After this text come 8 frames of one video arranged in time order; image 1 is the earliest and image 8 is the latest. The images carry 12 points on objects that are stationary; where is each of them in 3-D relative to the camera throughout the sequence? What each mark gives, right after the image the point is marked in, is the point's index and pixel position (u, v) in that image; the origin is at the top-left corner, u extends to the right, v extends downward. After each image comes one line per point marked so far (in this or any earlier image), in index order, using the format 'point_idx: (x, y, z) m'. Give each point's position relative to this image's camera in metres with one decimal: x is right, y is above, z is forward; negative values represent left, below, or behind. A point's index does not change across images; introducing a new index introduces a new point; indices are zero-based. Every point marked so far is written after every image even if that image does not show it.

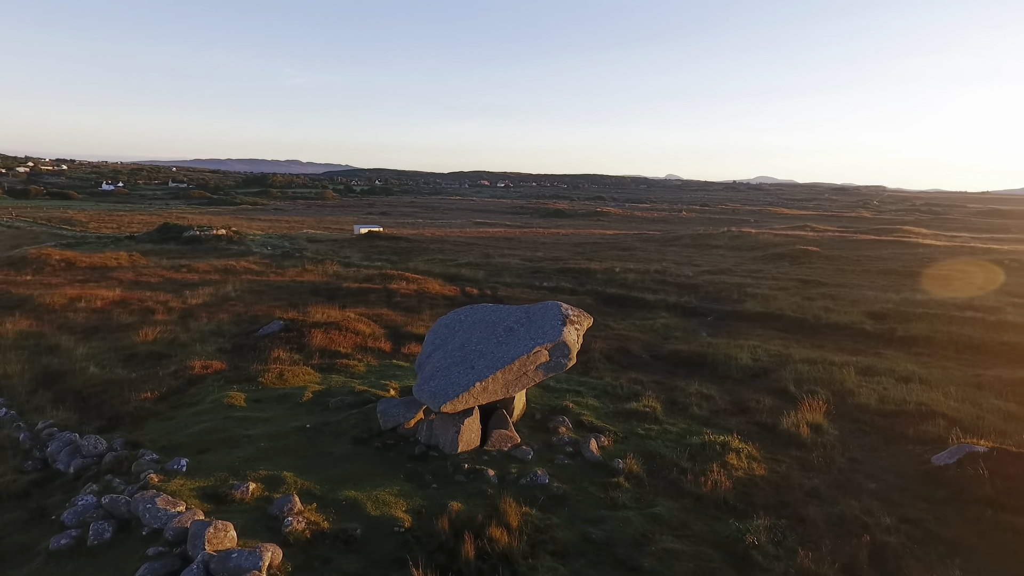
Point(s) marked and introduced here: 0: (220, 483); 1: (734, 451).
0: (-4.1, -2.8, +9.0) m
1: (+4.0, -2.9, +11.3) m
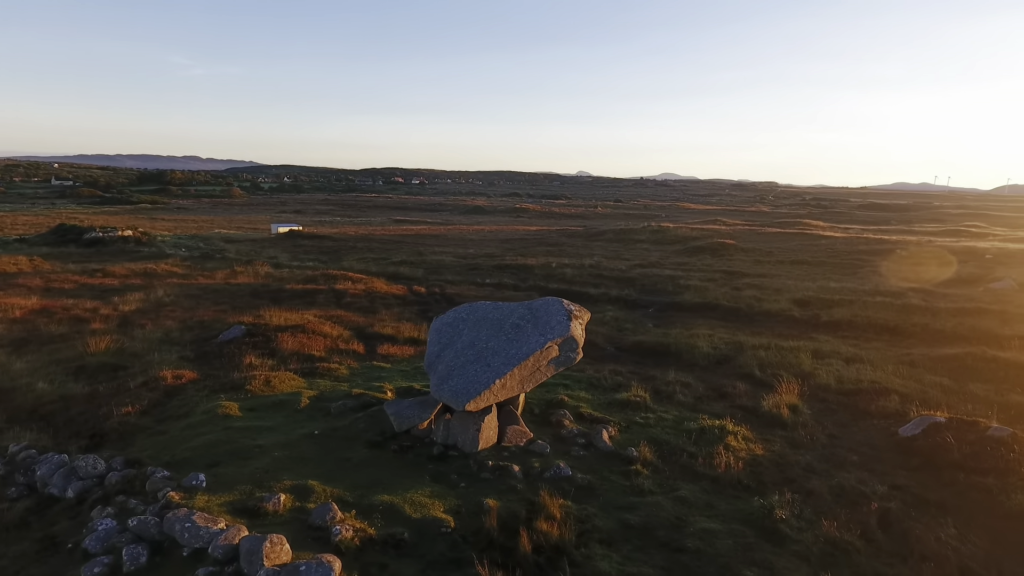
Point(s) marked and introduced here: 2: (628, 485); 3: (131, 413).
0: (-3.6, -2.9, +8.6) m
1: (+4.2, -2.8, +12.0) m
2: (+1.8, -3.1, +9.9) m
3: (-6.9, -2.3, +11.3) m
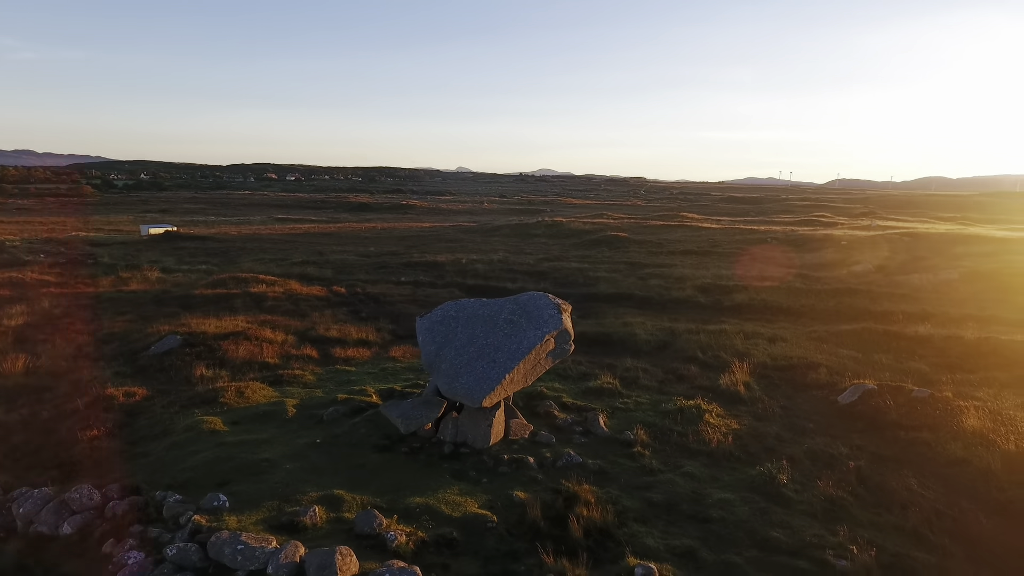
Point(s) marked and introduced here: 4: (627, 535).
0: (-3.0, -2.9, +8.2) m
1: (+4.0, -2.5, +13.0) m
2: (+2.1, -3.0, +10.5) m
3: (-6.7, -2.4, +10.2) m
4: (+1.5, -3.3, +8.4) m
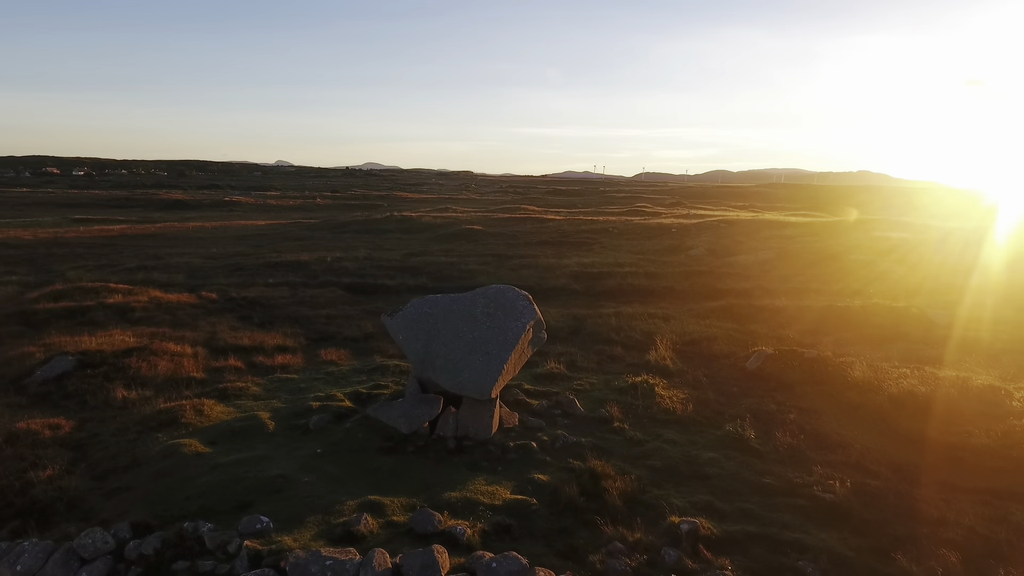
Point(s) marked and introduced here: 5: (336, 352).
0: (-2.2, -3.0, +7.9) m
1: (+3.2, -2.2, +14.3) m
2: (+2.0, -2.7, +11.4) m
3: (-6.4, -2.6, +8.8) m
4: (+2.1, -3.1, +9.2) m
5: (-4.7, -1.7, +16.7) m
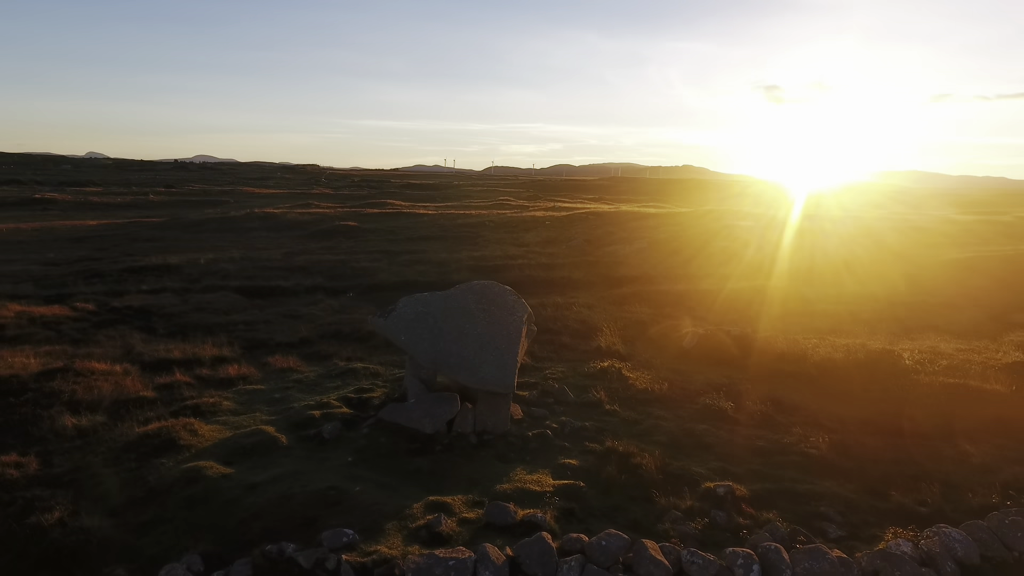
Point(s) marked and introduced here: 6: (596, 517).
0: (-1.2, -3.0, +7.8) m
1: (+2.6, -2.0, +15.3) m
2: (+2.1, -2.5, +12.2) m
3: (-5.5, -2.8, +7.7) m
4: (+2.7, -2.9, +10.1) m
5: (-5.7, -1.8, +15.8) m
6: (+1.1, -3.2, +8.7) m
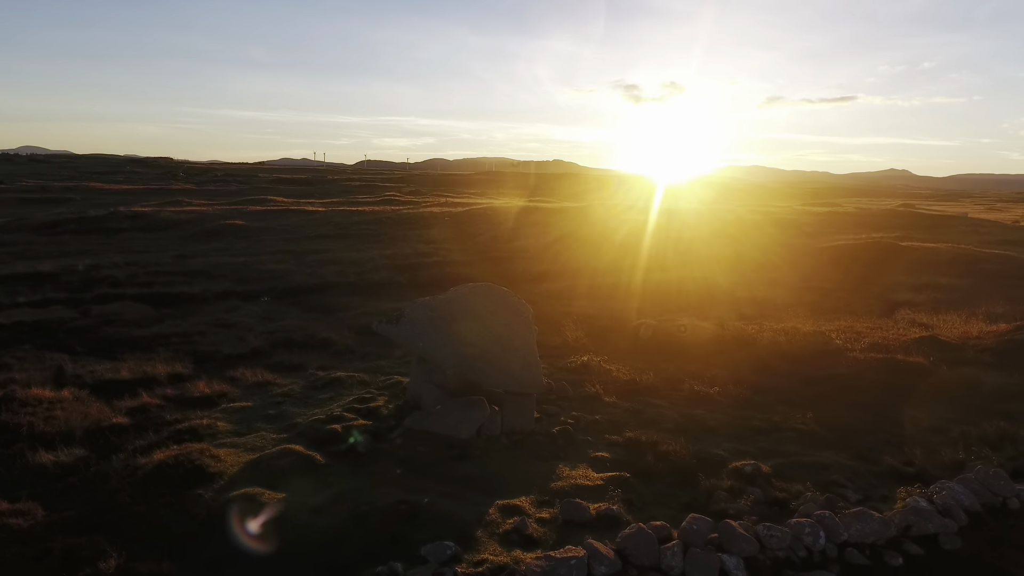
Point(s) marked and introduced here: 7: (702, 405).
0: (-0.1, -3.1, +7.8) m
1: (+2.1, -1.9, +15.9) m
2: (+2.3, -2.5, +12.8) m
3: (-4.3, -3.1, +6.9) m
4: (+3.2, -2.8, +10.9) m
5: (-6.0, -2.0, +14.8) m
6: (+2.0, -3.2, +9.1) m
7: (+4.0, -2.5, +13.2) m
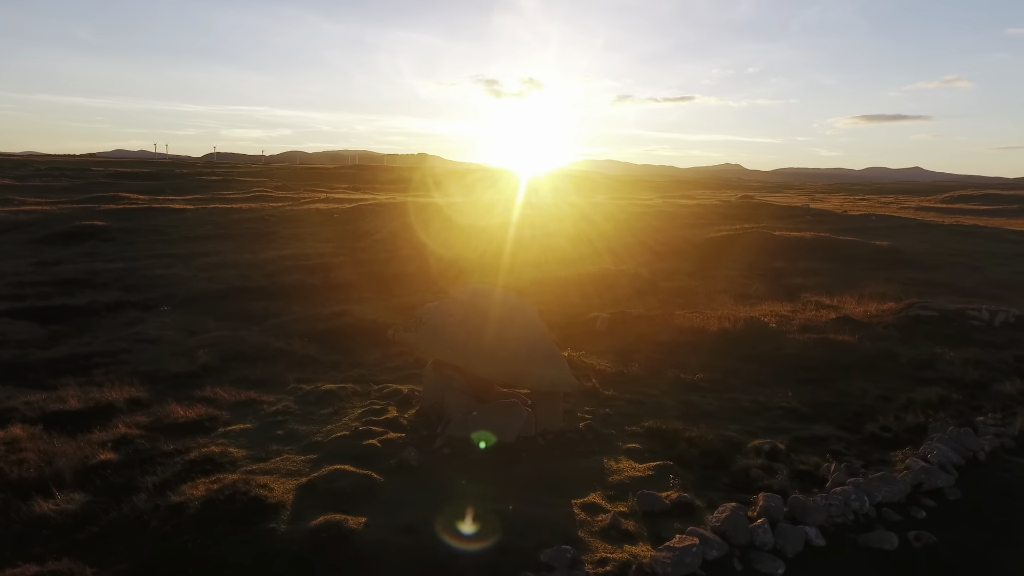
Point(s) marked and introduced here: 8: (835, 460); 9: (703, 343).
0: (+1.1, -3.1, +8.0) m
1: (+1.6, -1.8, +16.4) m
2: (+2.4, -2.4, +13.4) m
3: (-2.8, -3.3, +6.3) m
4: (+3.8, -2.7, +11.7) m
5: (-6.1, -2.2, +13.6) m
6: (+3.0, -3.1, +9.8) m
7: (+4.0, -2.3, +14.2) m
8: (+5.5, -2.9, +10.7) m
9: (+5.4, -1.7, +18.0) m
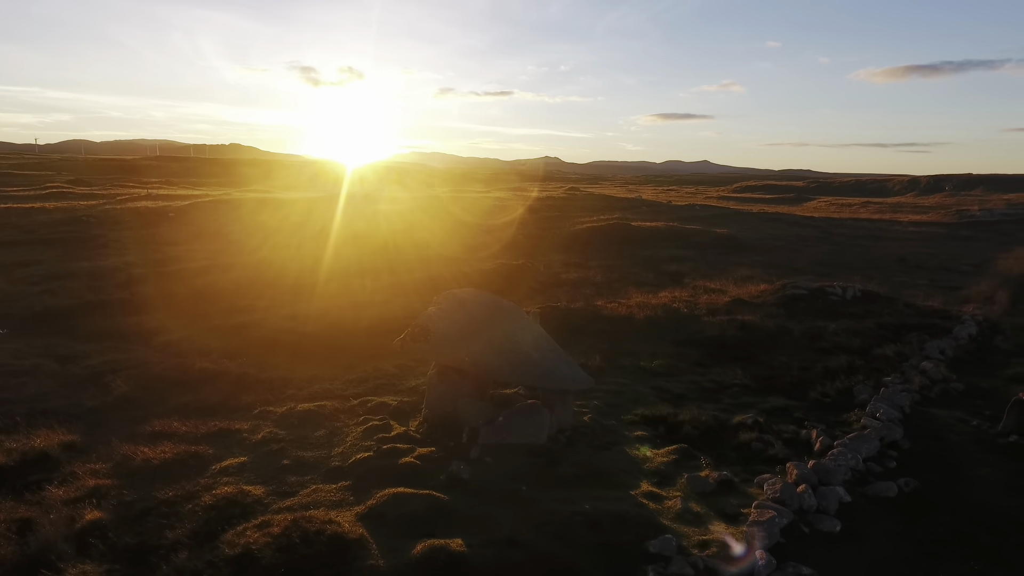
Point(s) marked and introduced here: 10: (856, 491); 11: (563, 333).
0: (+2.3, -3.1, +8.5) m
1: (+0.5, -1.7, +16.7) m
2: (+2.1, -2.3, +14.0) m
3: (-1.0, -3.5, +5.8) m
4: (+3.8, -2.6, +12.7) m
5: (-6.3, -2.6, +12.0) m
6: (+3.6, -3.0, +10.7) m
7: (+3.4, -2.2, +15.2) m
8: (+5.7, -2.7, +12.3) m
9: (+3.7, -1.4, +19.2) m
10: (+5.4, -3.2, +9.8) m
11: (+1.5, -1.5, +19.3) m
